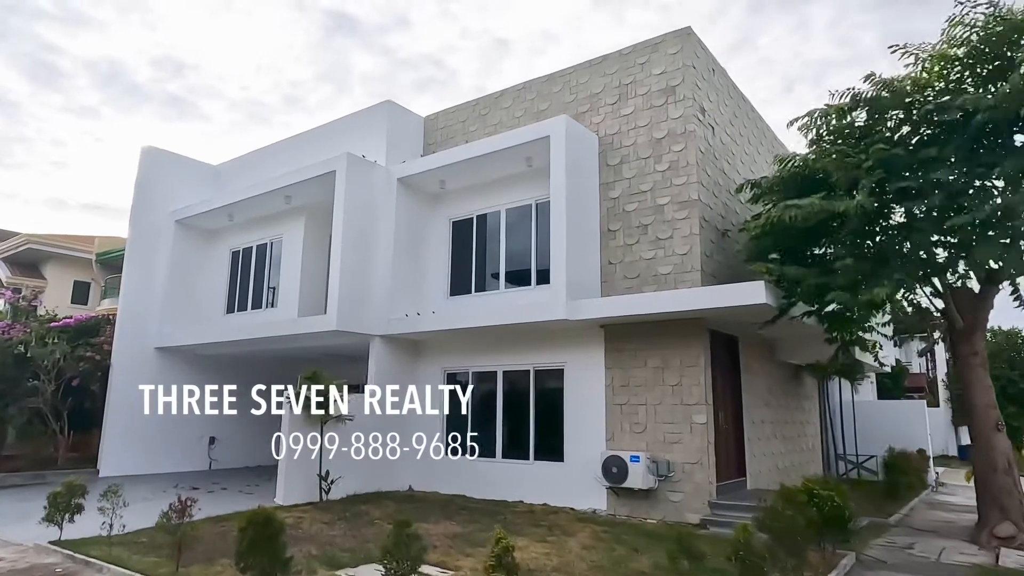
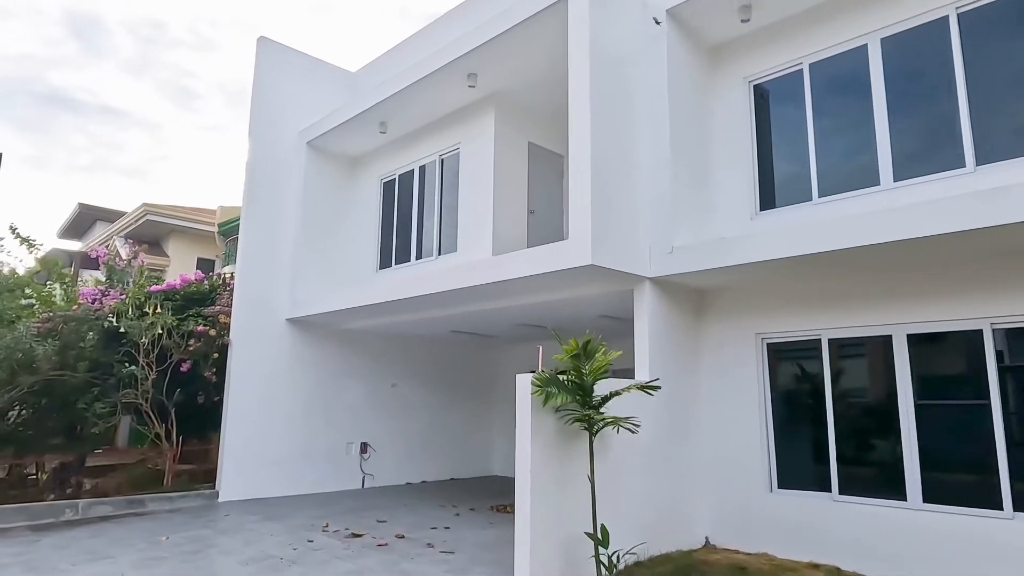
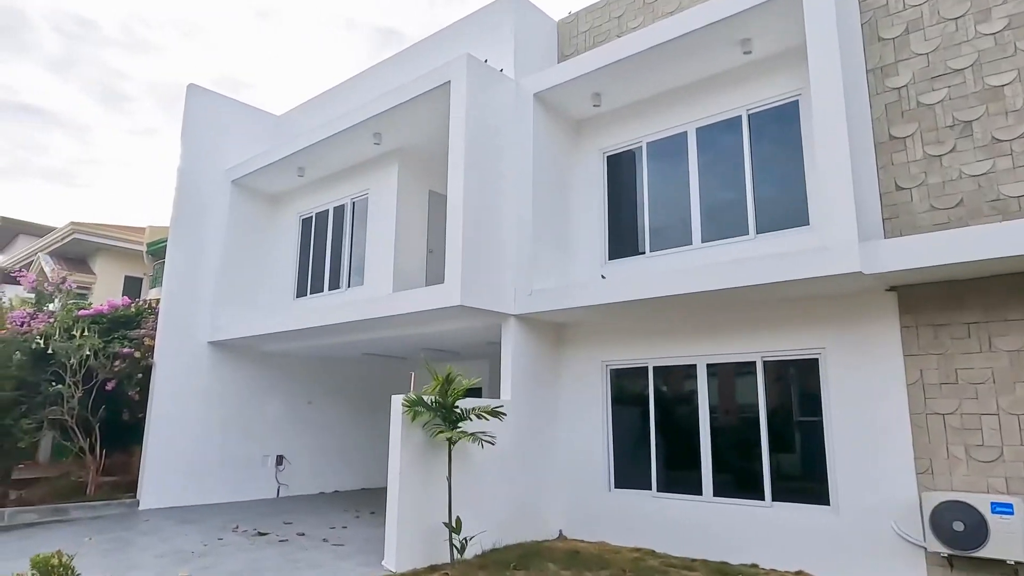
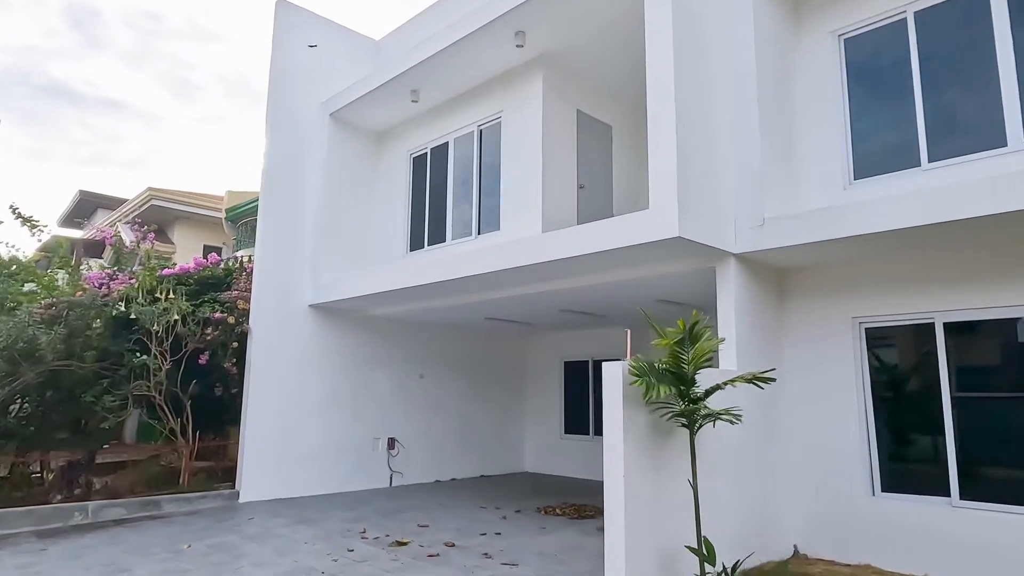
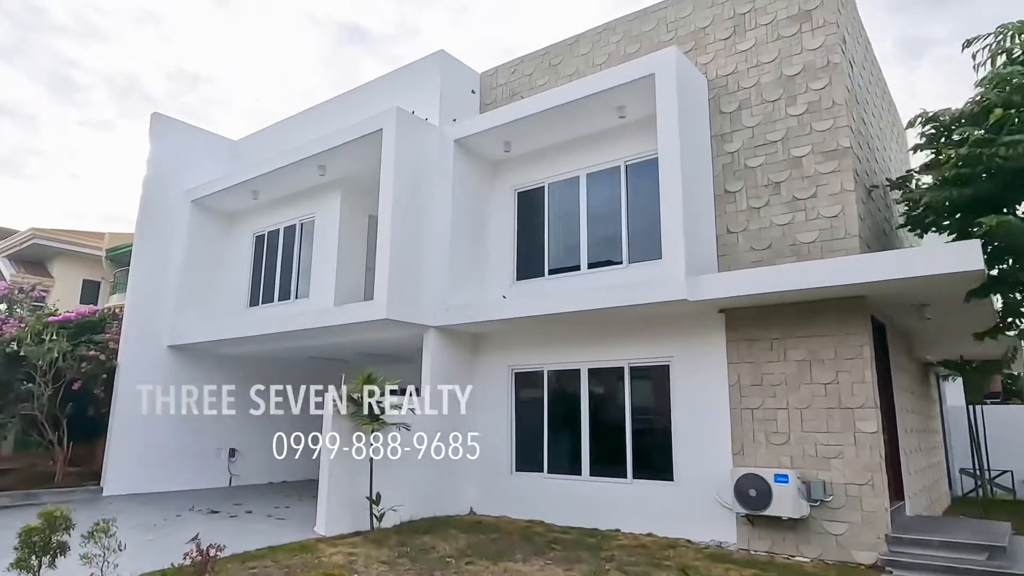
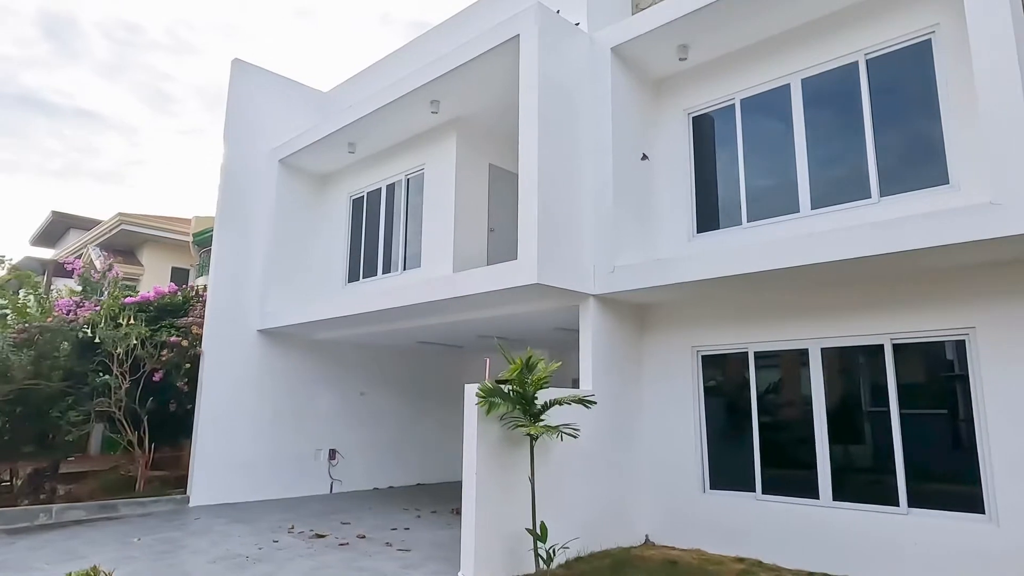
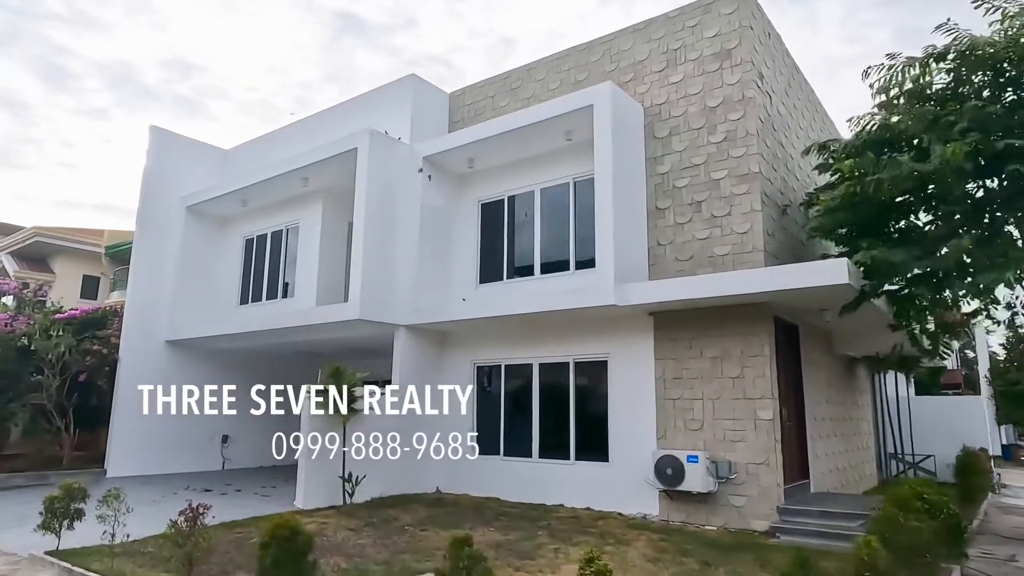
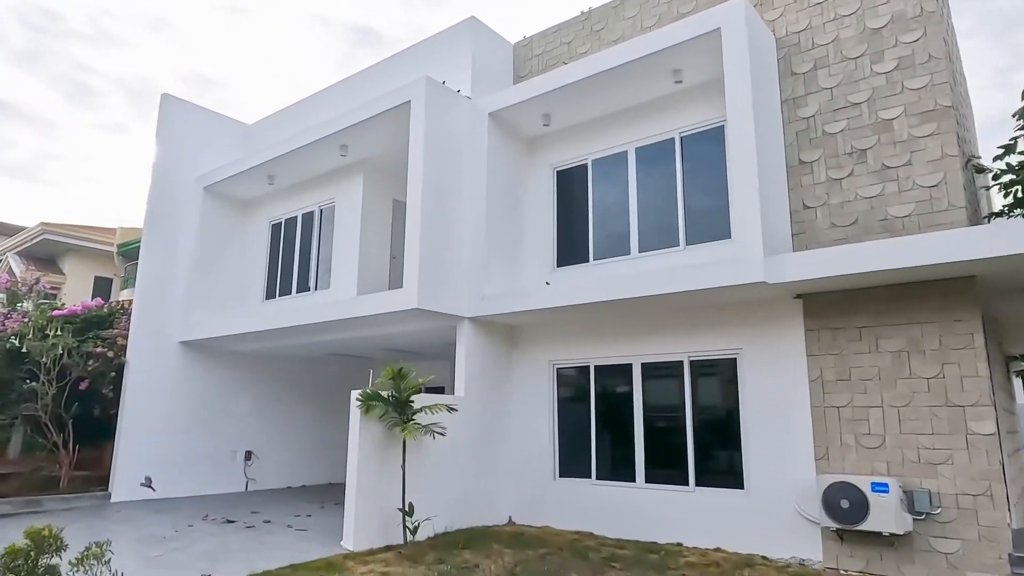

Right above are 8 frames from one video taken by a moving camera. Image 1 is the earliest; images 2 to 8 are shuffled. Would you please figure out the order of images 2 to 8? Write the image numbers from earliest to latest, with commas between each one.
7, 5, 8, 3, 6, 2, 4
